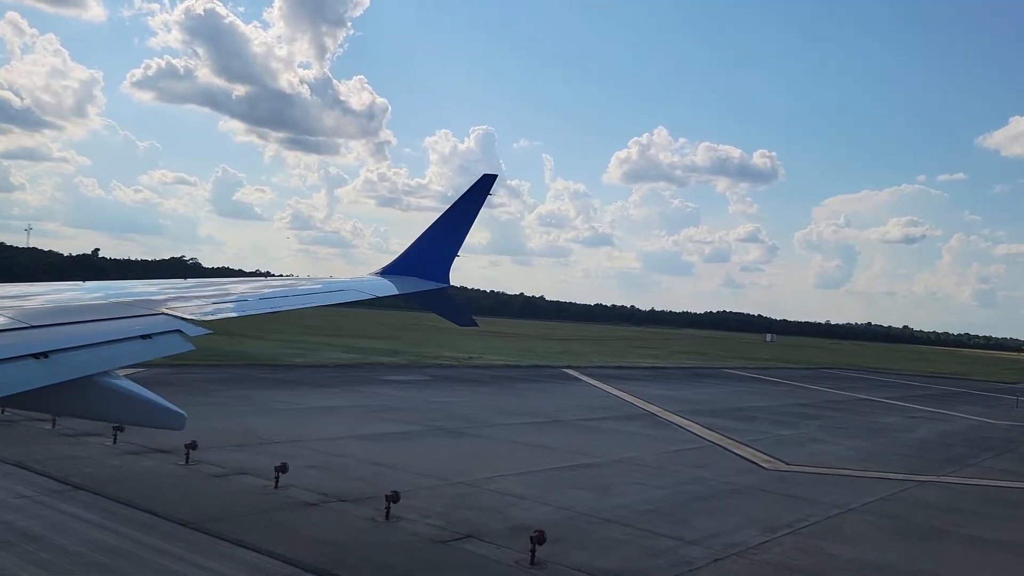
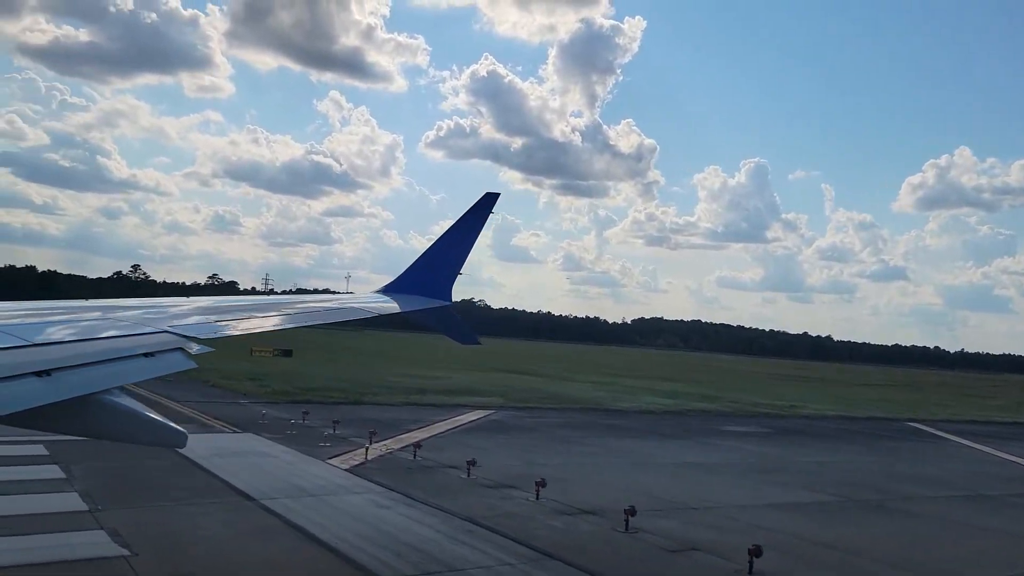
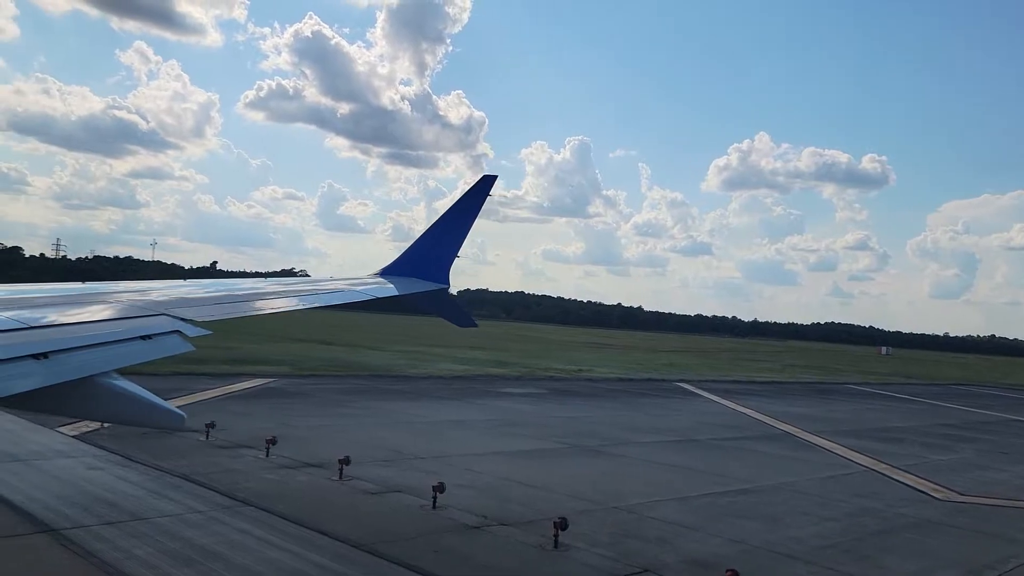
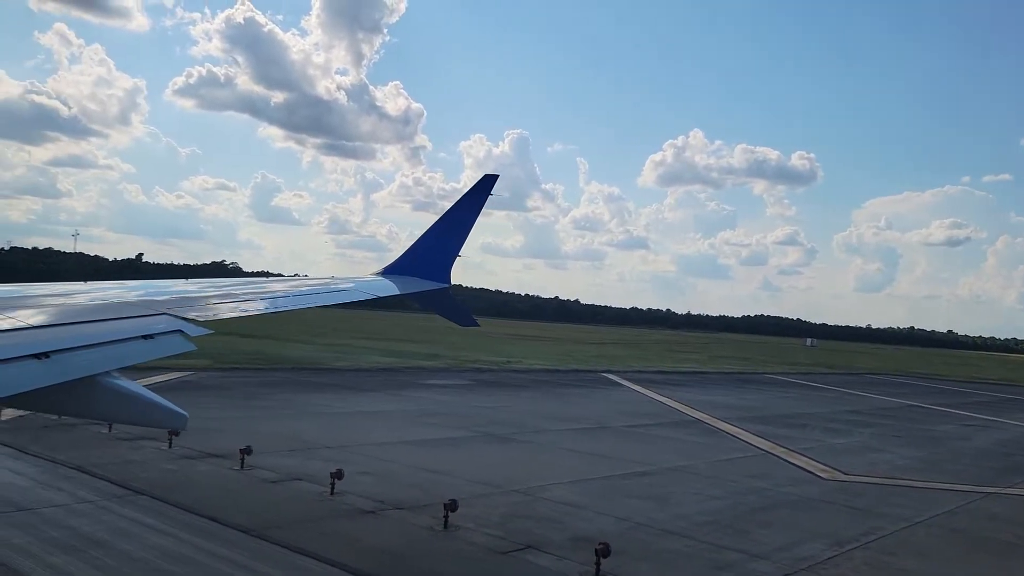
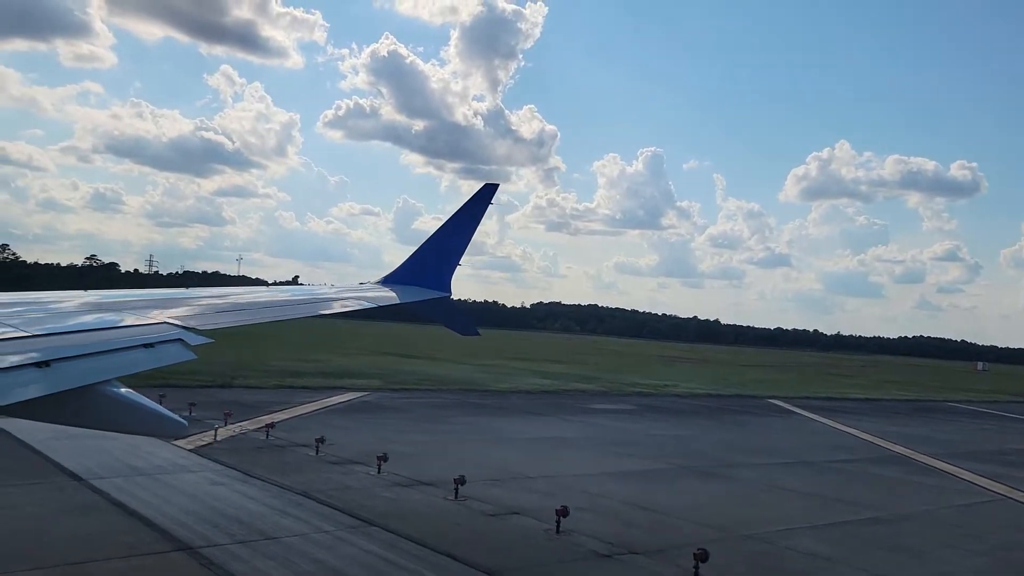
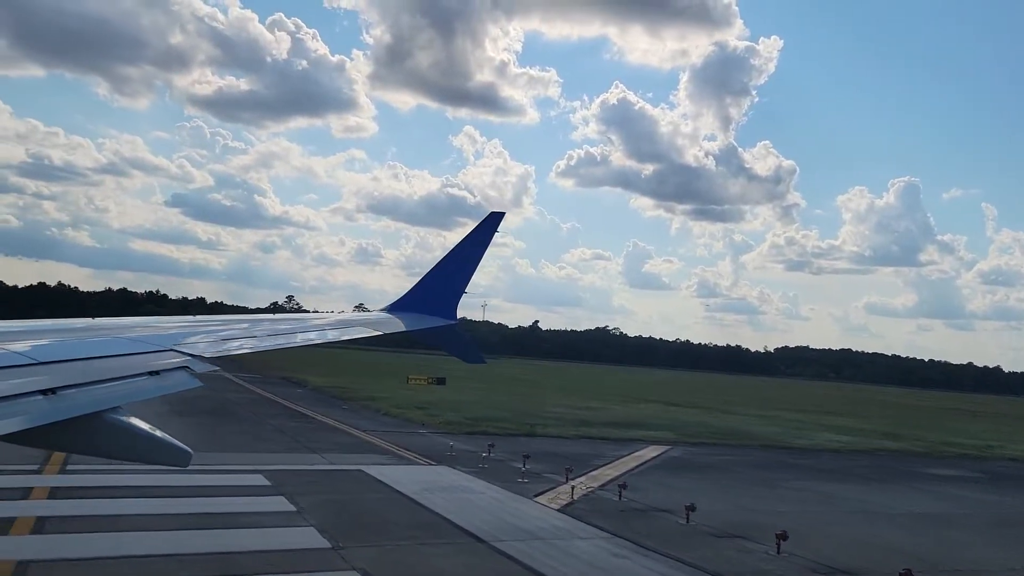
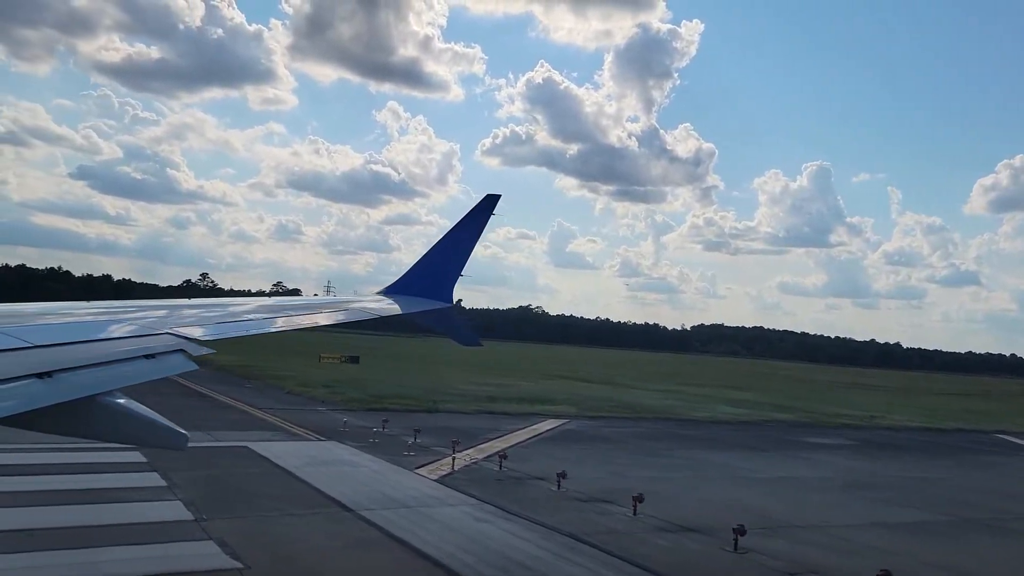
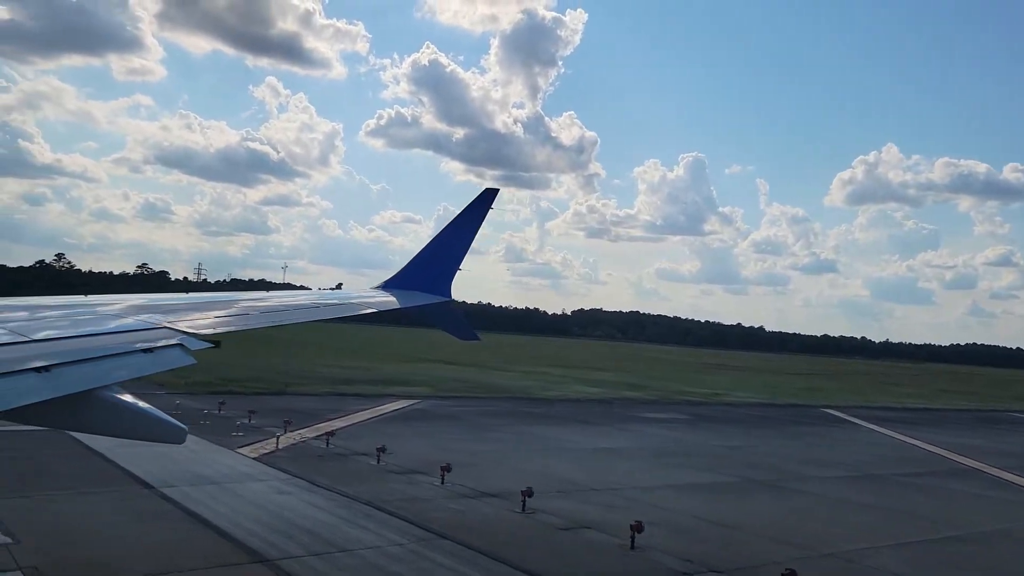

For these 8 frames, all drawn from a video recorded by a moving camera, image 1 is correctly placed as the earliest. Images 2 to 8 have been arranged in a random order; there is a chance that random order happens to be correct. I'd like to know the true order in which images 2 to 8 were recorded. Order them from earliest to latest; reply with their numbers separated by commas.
4, 3, 5, 8, 2, 7, 6
